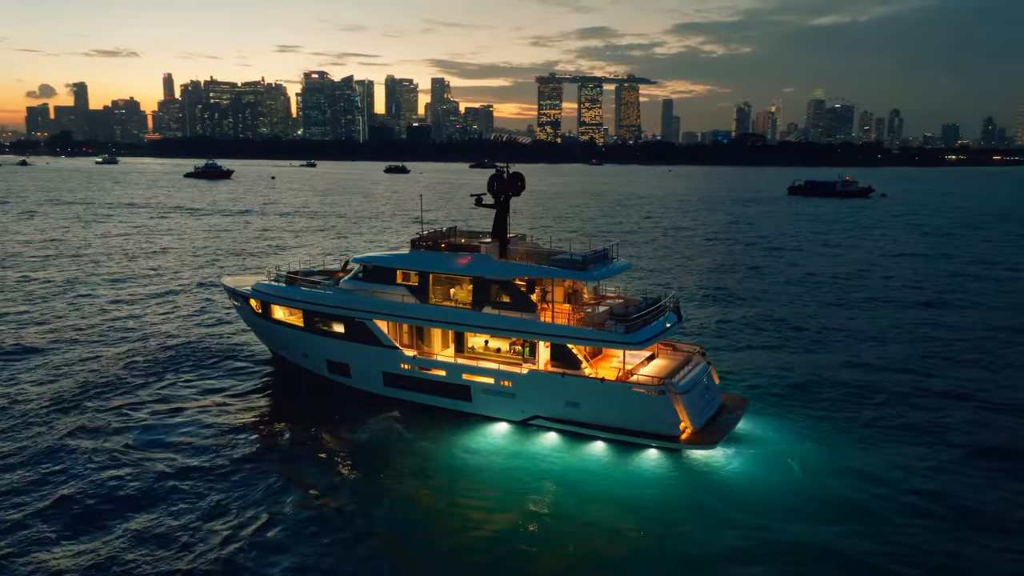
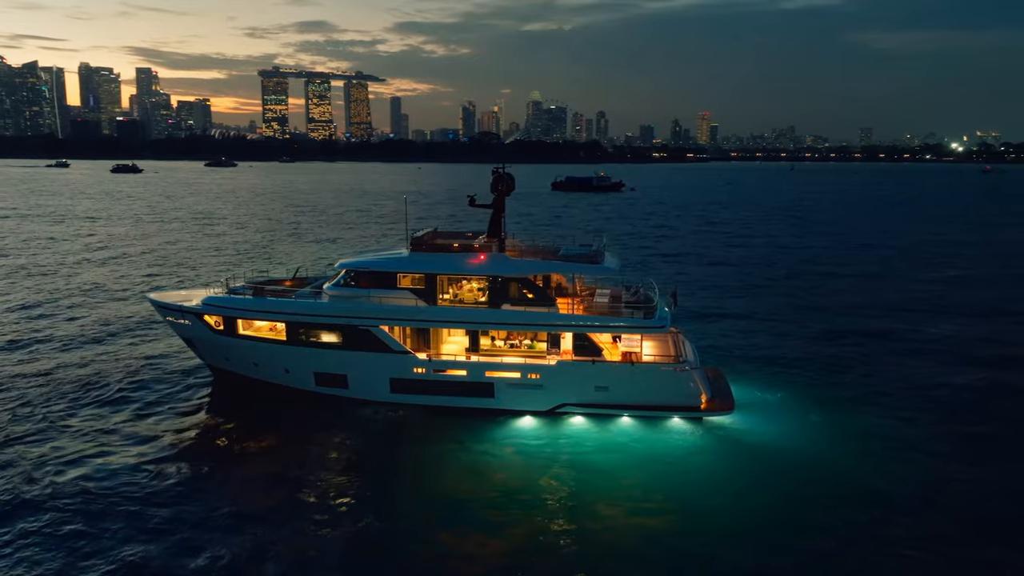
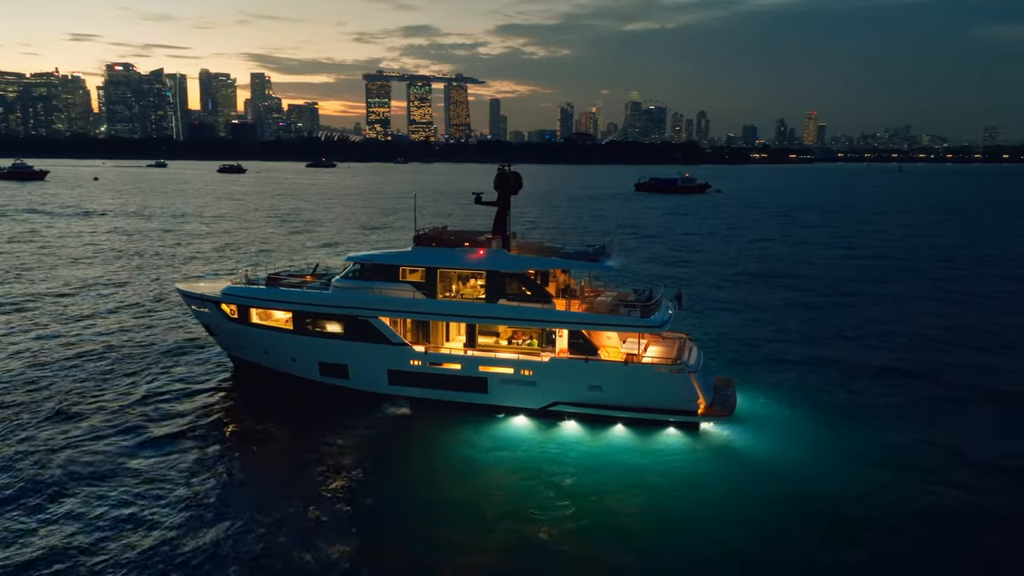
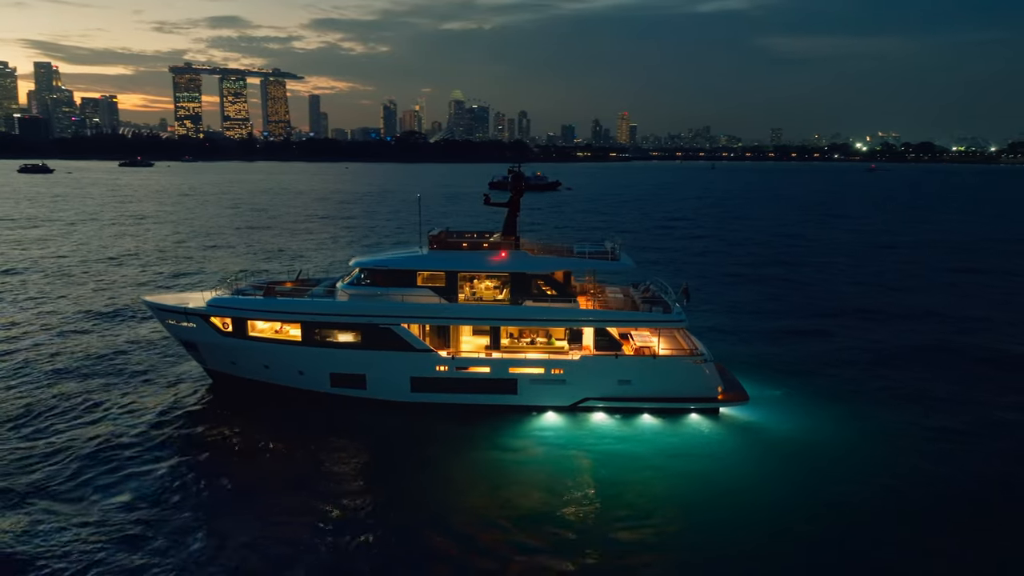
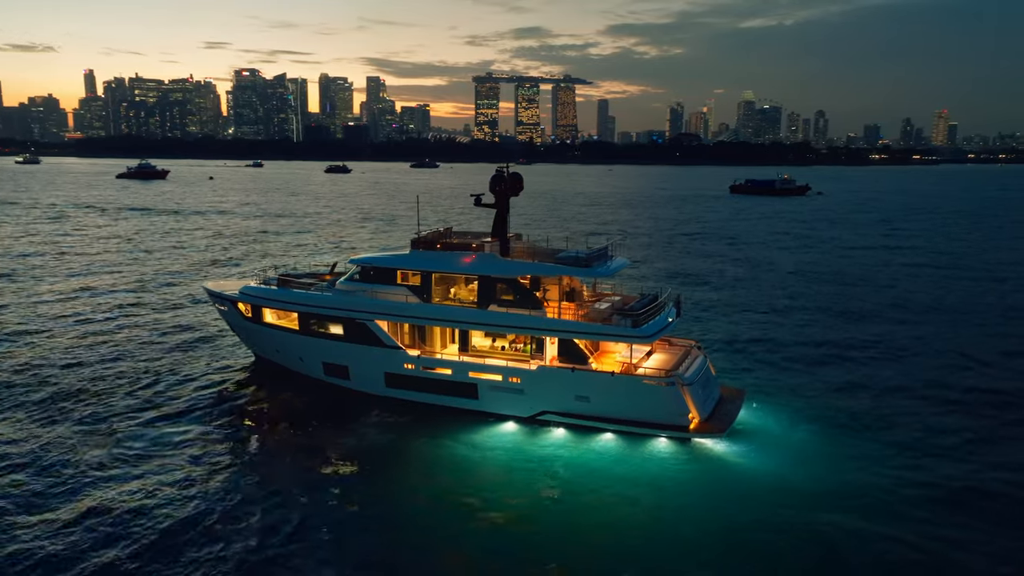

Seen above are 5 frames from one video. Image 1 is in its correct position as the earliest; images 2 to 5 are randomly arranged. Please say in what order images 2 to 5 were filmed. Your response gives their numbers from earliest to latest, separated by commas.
5, 3, 2, 4
